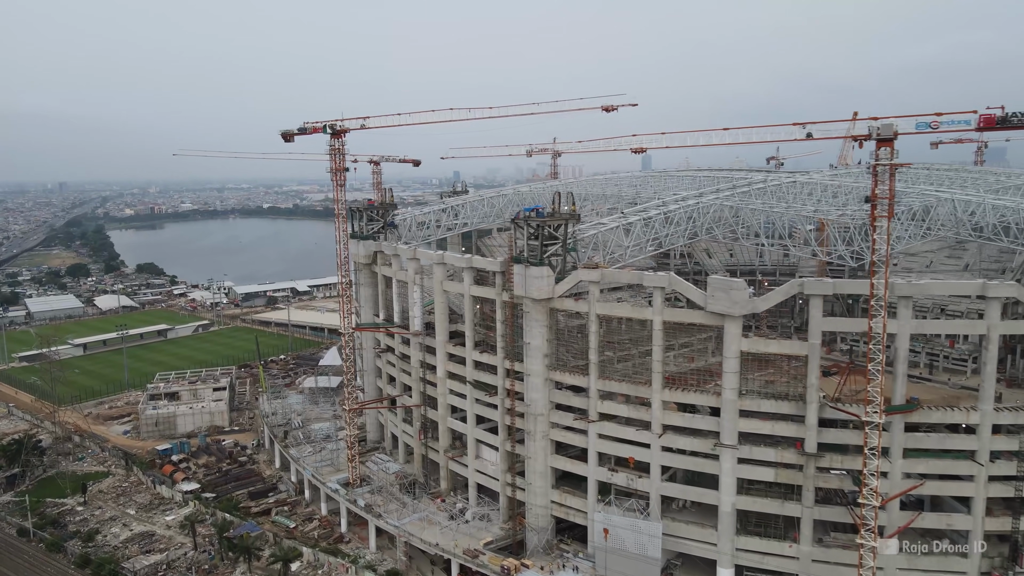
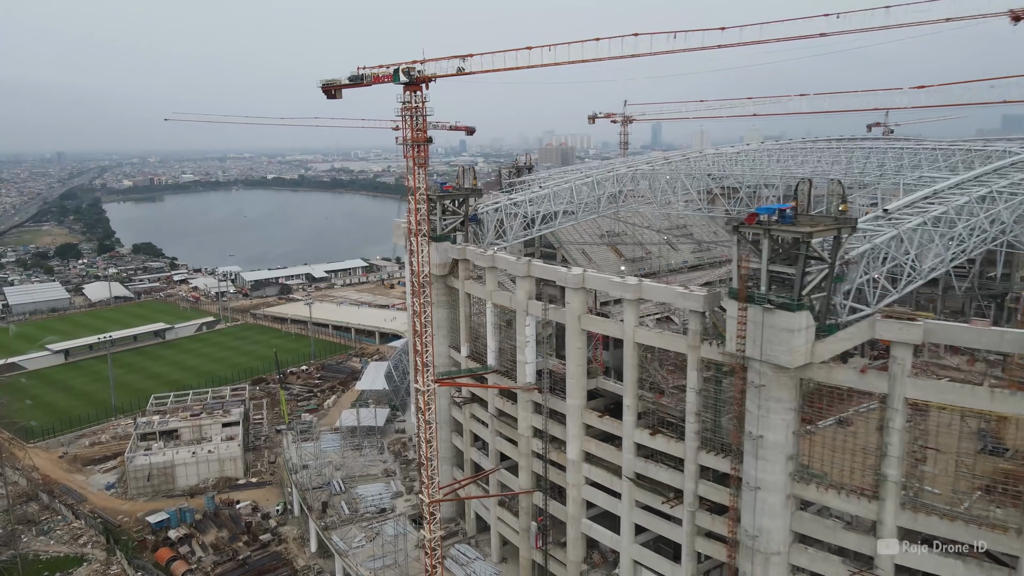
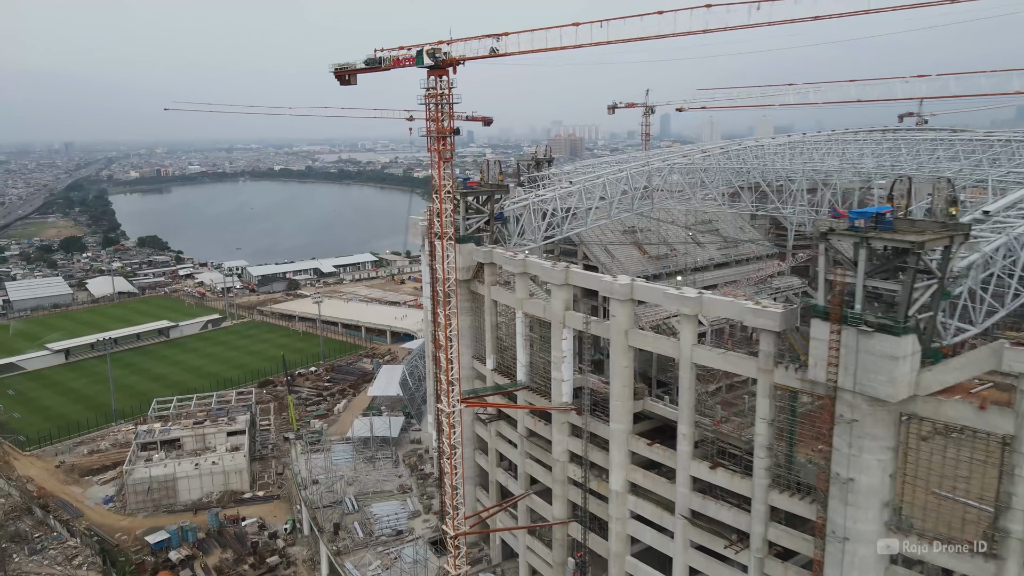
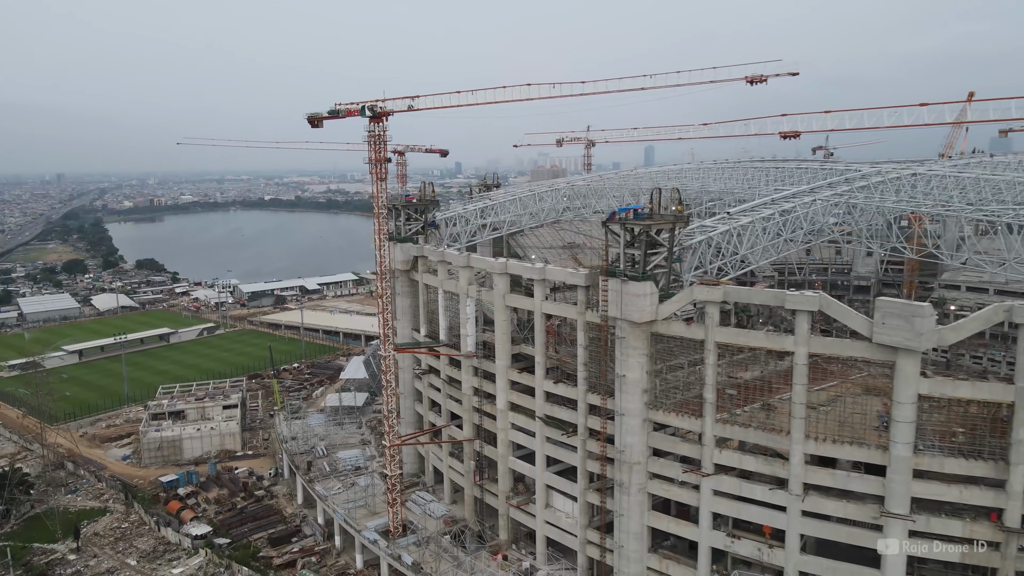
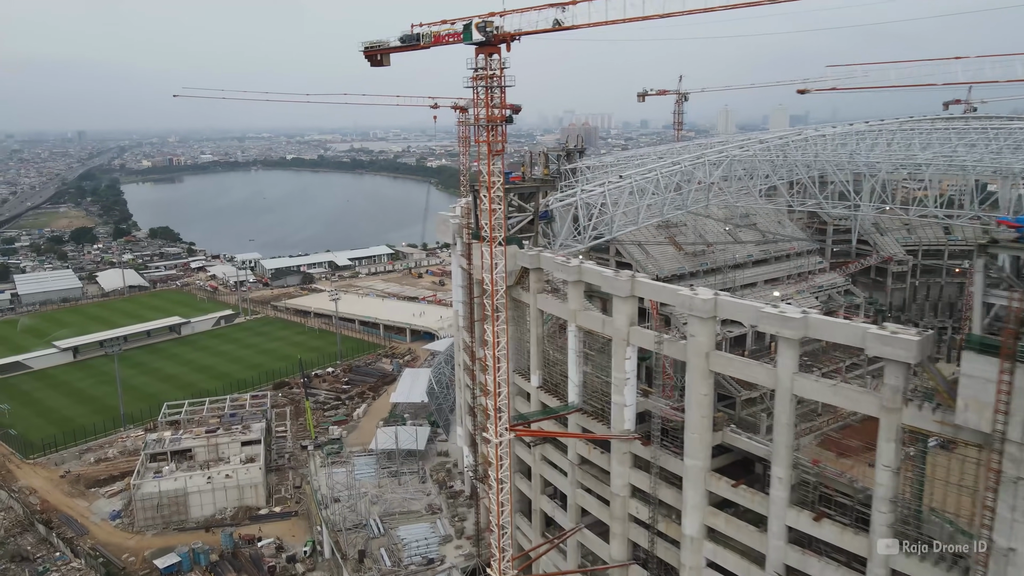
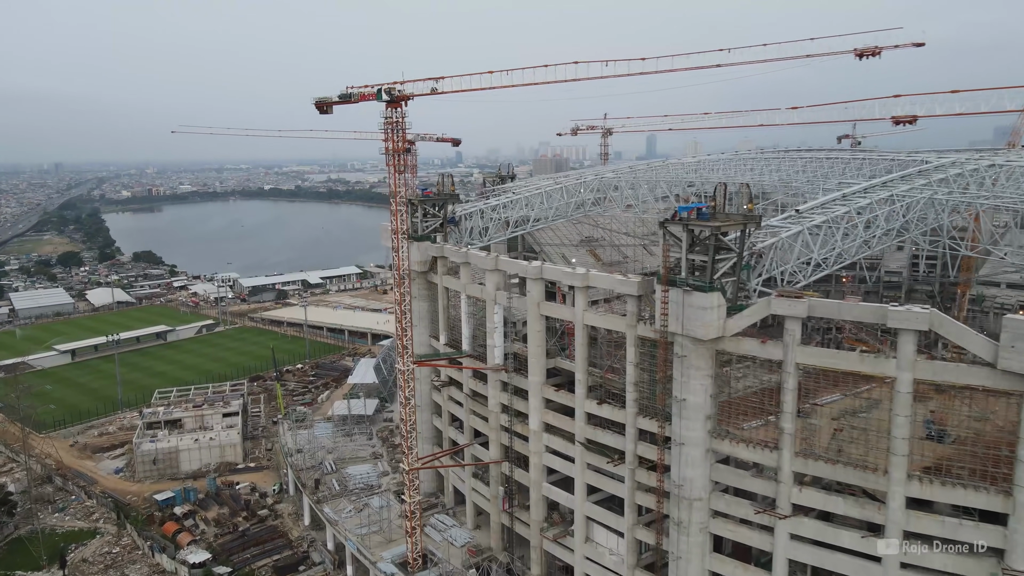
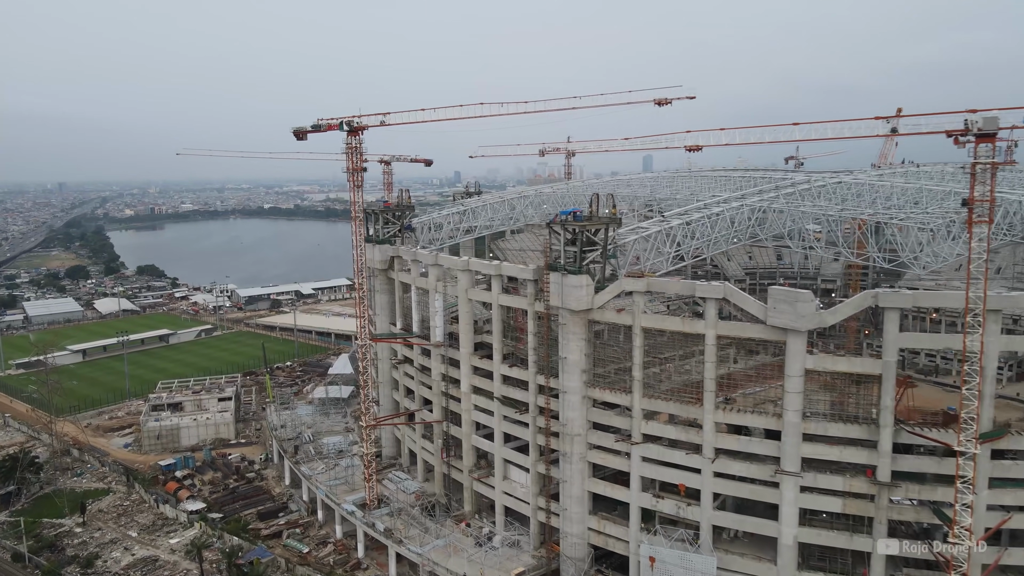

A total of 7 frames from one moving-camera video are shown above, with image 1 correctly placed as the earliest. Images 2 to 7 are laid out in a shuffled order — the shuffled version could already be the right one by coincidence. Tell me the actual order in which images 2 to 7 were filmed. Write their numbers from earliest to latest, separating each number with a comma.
7, 4, 6, 2, 3, 5
